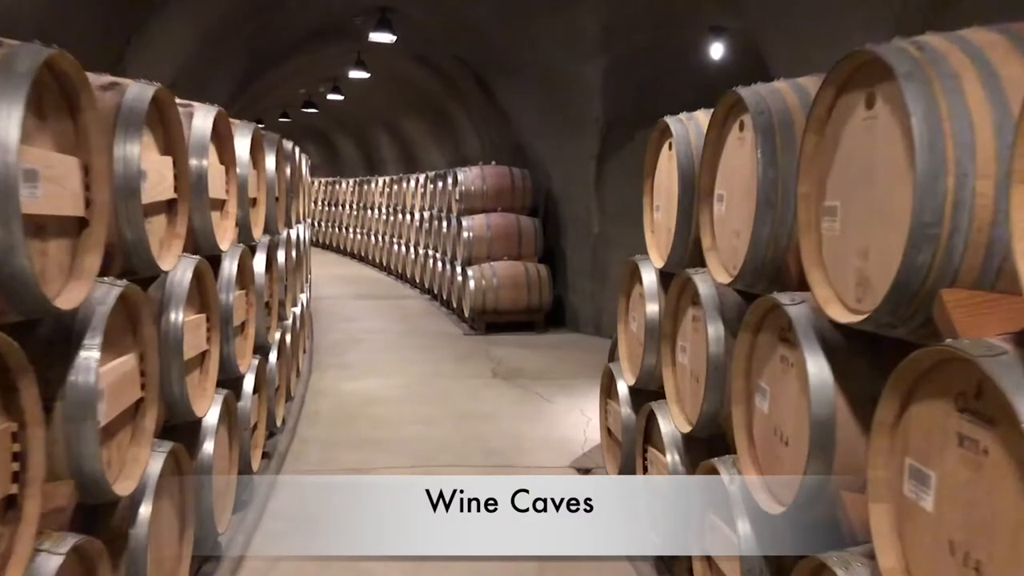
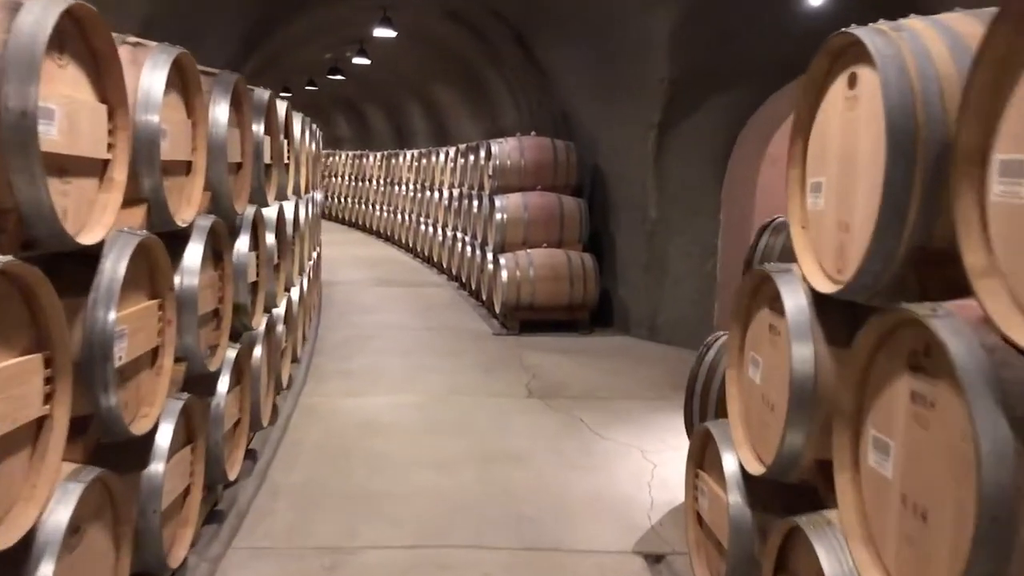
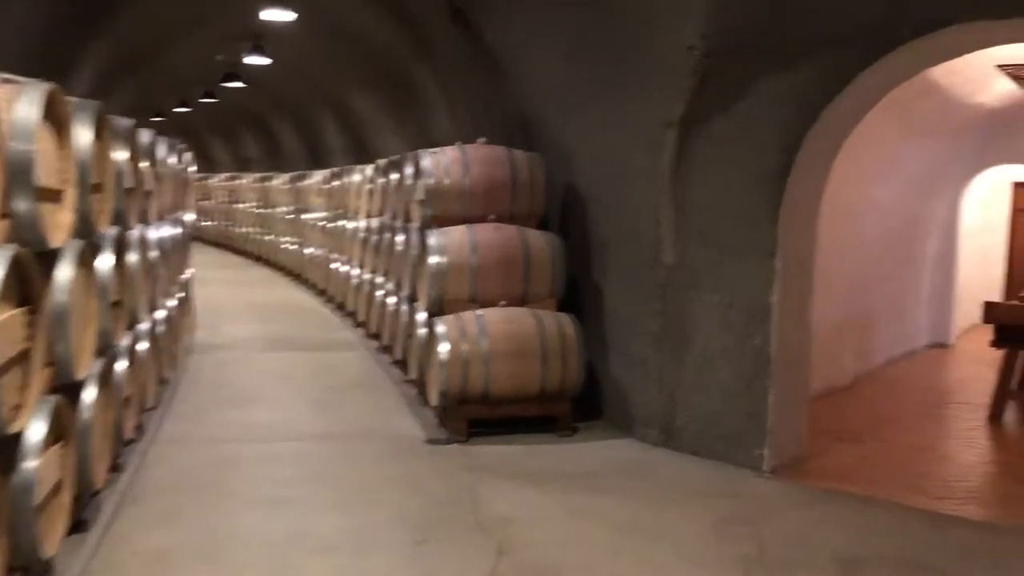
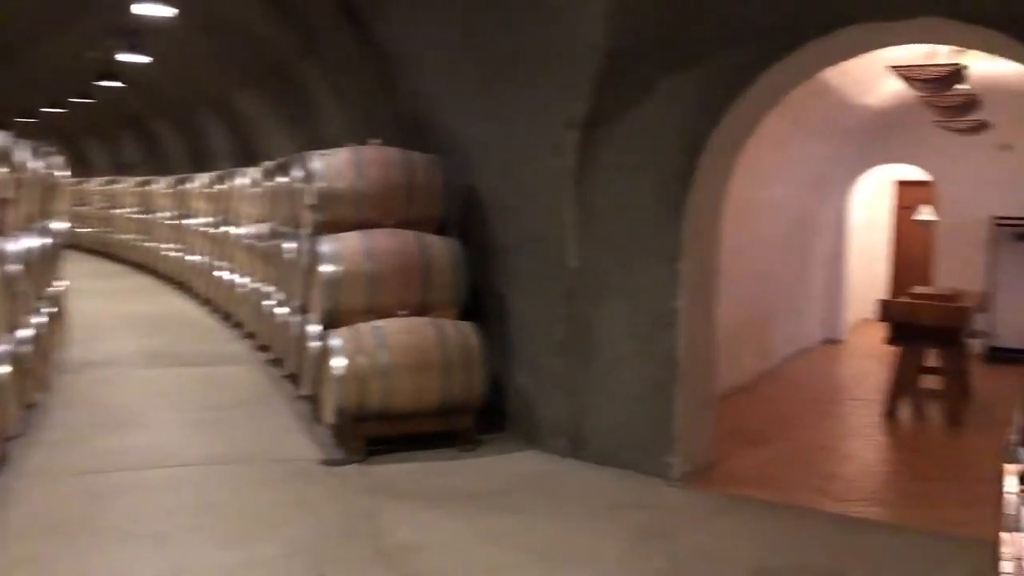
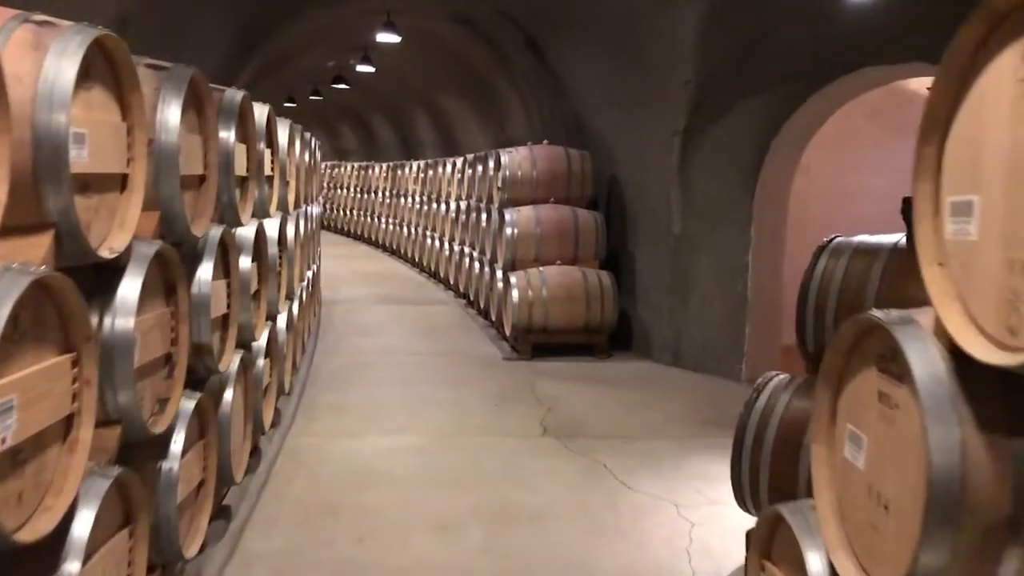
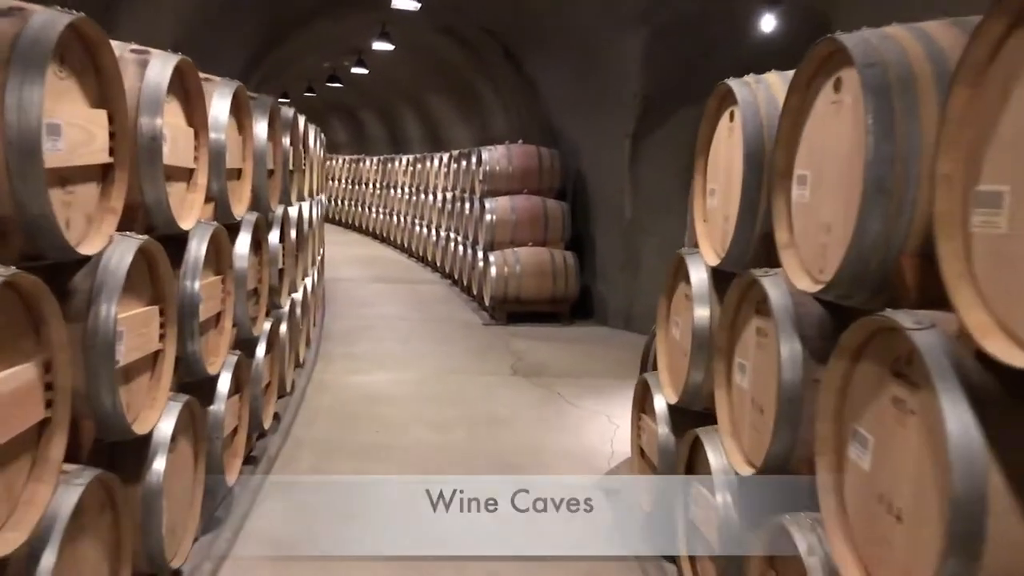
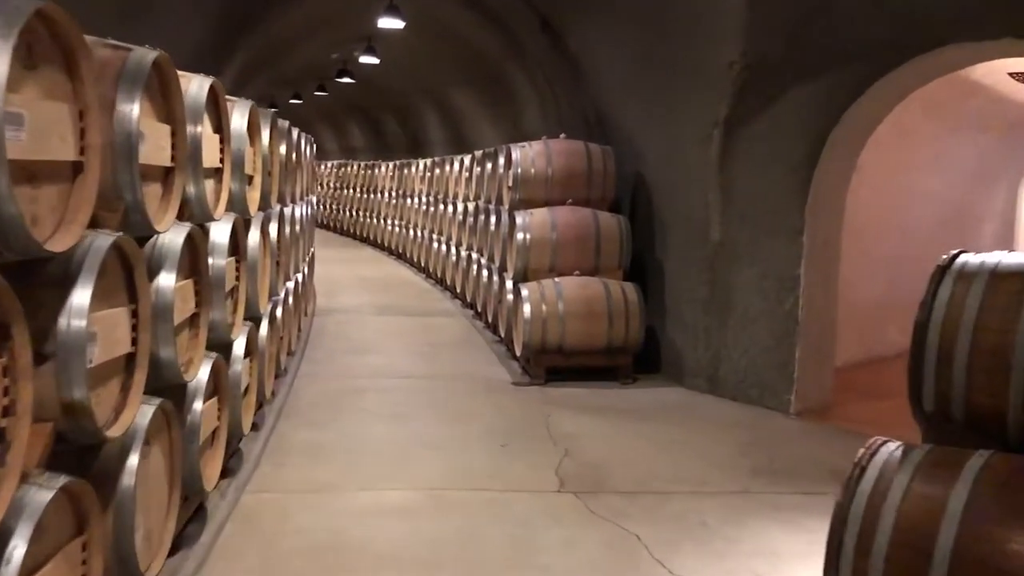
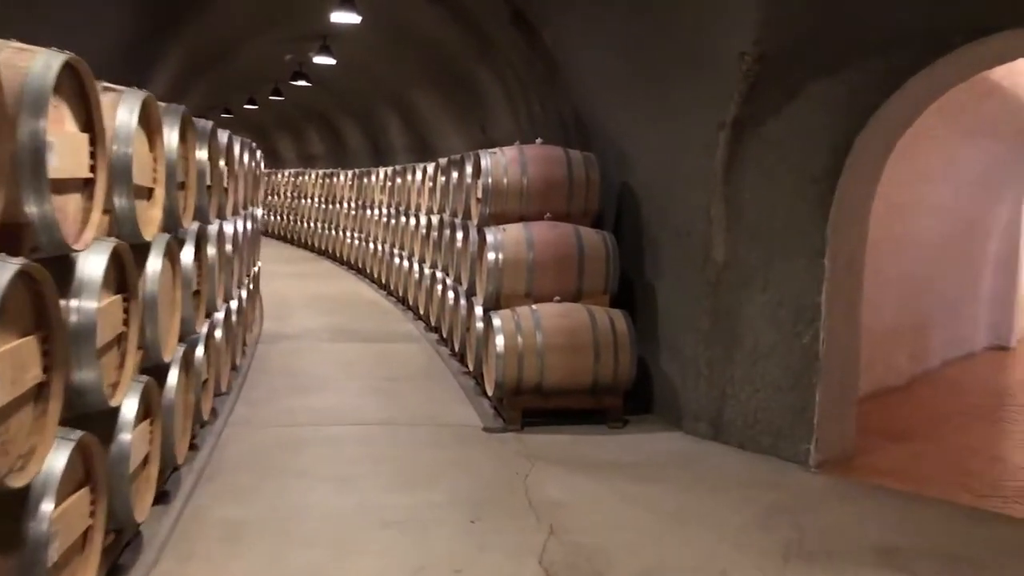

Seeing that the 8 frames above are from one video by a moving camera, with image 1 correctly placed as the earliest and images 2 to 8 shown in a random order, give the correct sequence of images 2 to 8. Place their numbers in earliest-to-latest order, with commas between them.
6, 2, 5, 7, 8, 3, 4
